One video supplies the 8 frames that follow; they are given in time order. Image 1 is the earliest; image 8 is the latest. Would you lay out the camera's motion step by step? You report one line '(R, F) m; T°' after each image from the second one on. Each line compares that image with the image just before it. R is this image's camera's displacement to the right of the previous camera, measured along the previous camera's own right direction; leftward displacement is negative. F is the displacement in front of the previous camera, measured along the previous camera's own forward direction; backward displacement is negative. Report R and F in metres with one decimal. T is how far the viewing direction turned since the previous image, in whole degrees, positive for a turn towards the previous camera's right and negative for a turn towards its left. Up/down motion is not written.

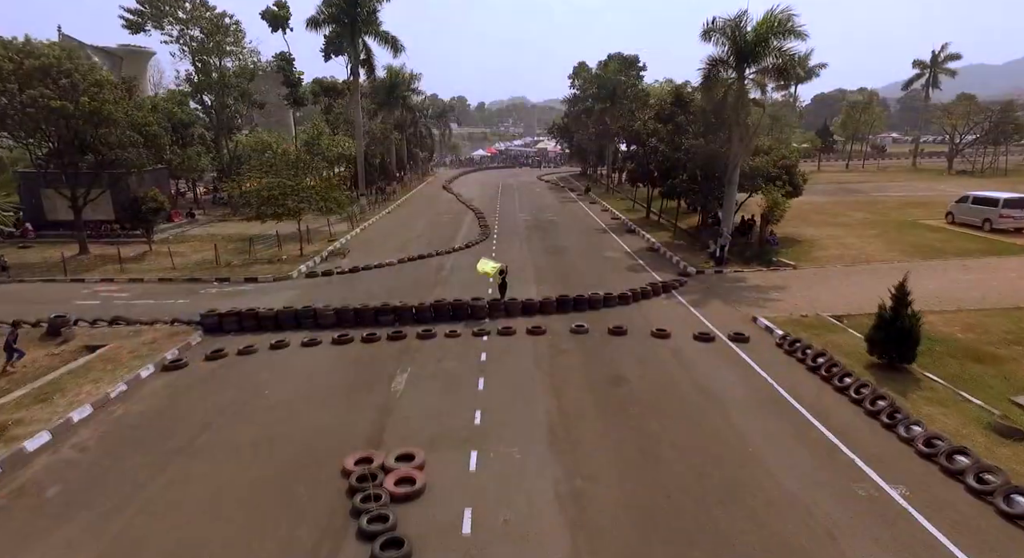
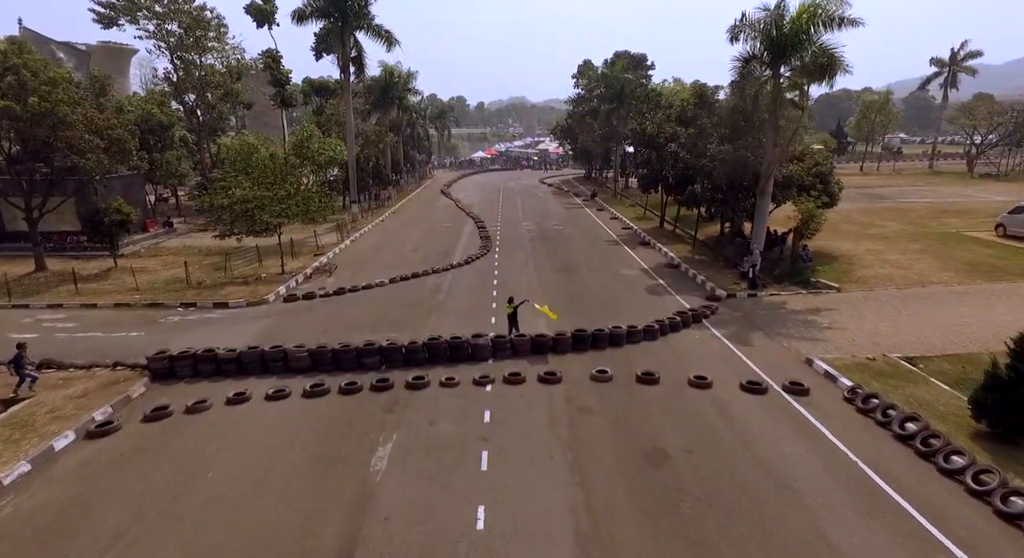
(-0.2, +2.3) m; 0°
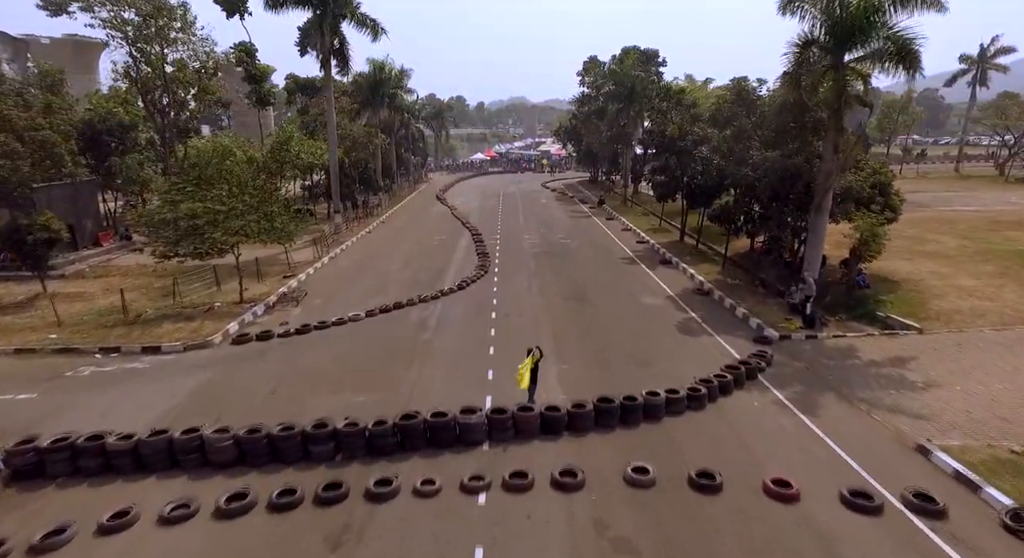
(0.0, +3.3) m; 0°
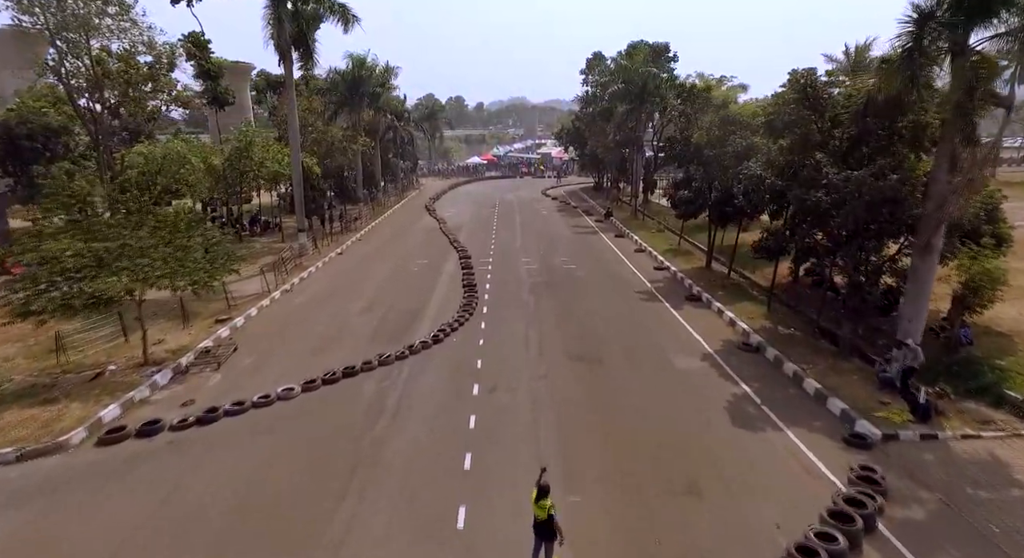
(+0.3, +4.2) m; 0°
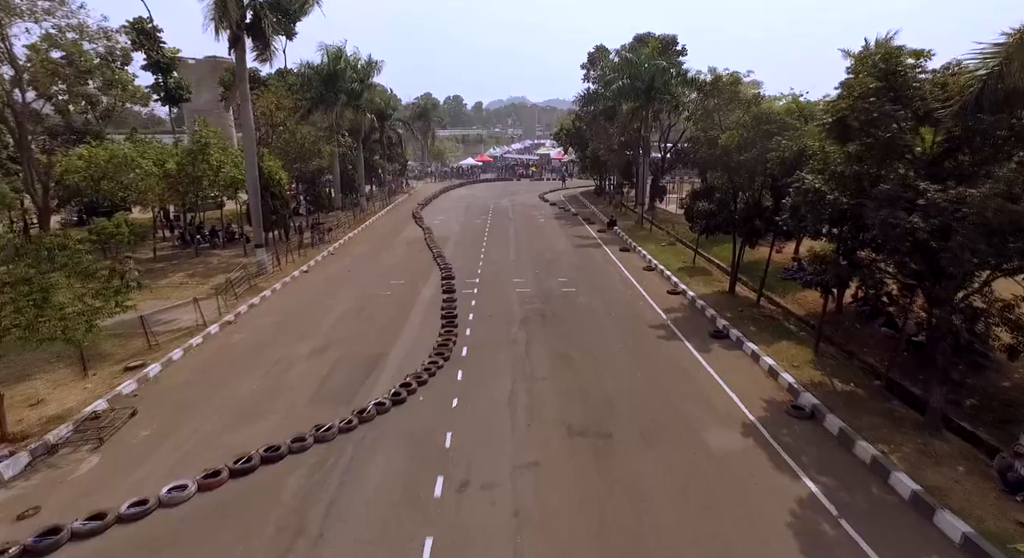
(+0.4, +3.3) m; 0°
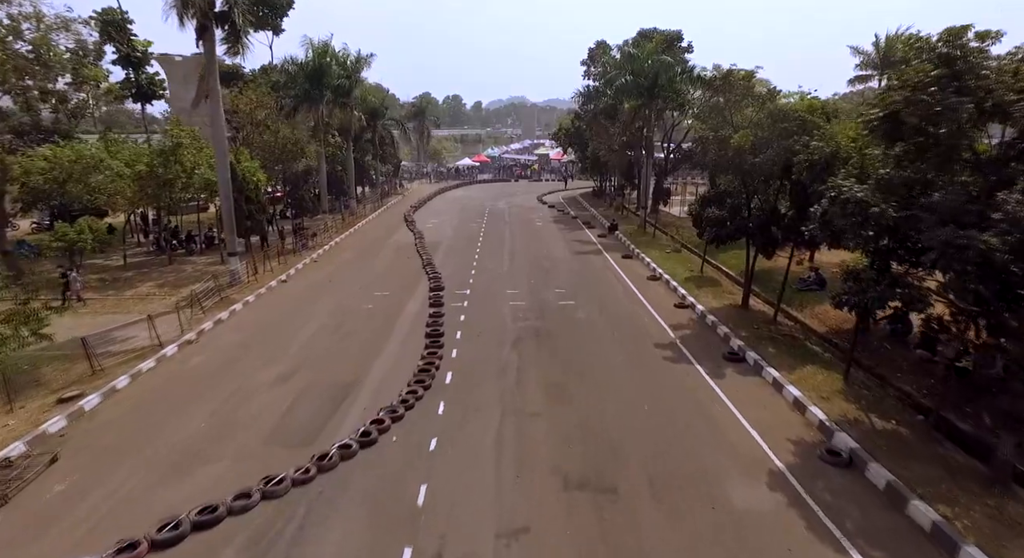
(+0.2, +1.6) m; 0°
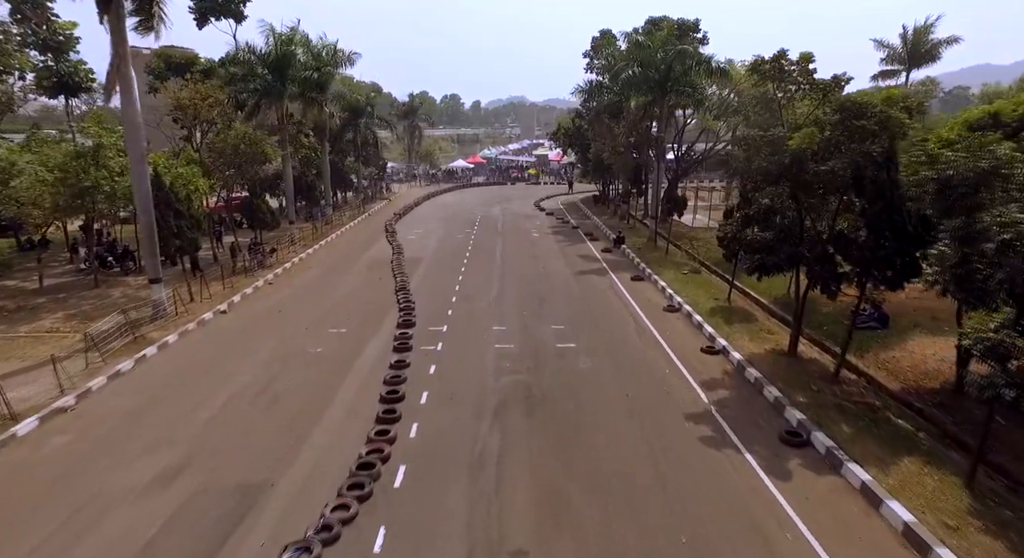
(+0.4, +3.8) m; 0°
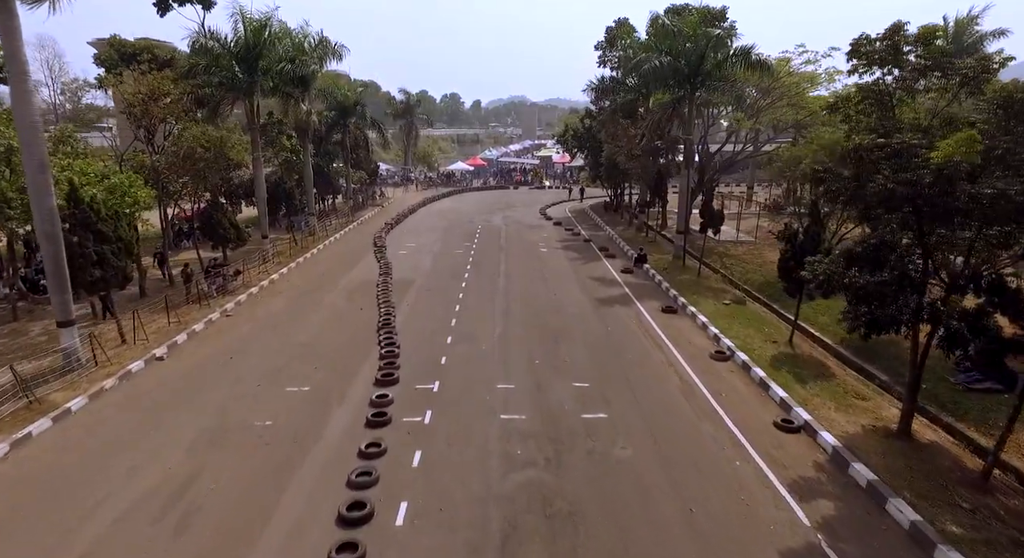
(-0.2, +3.6) m; 0°
